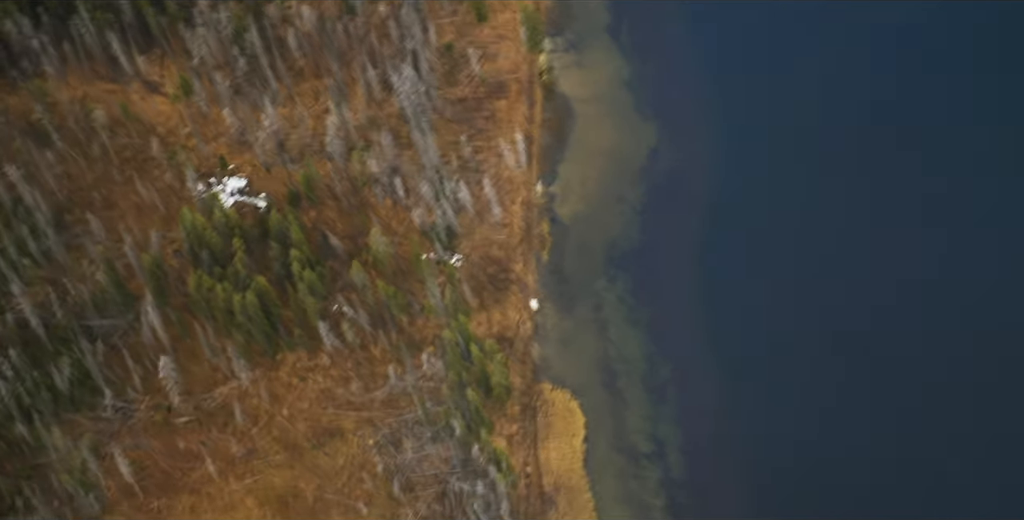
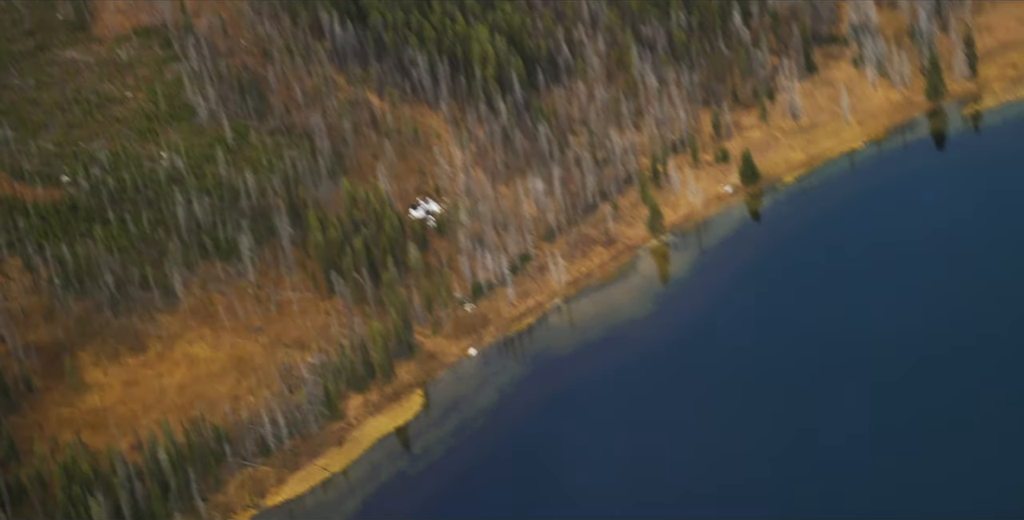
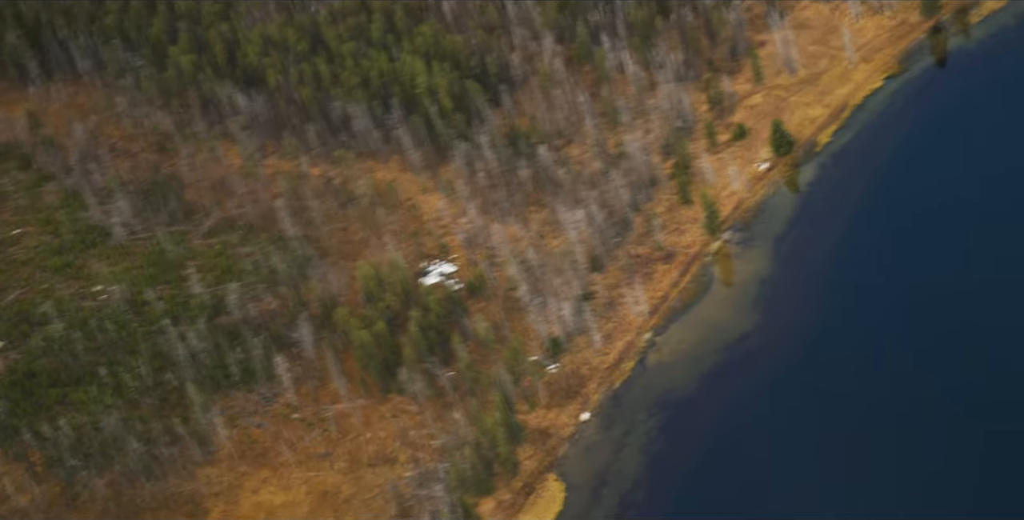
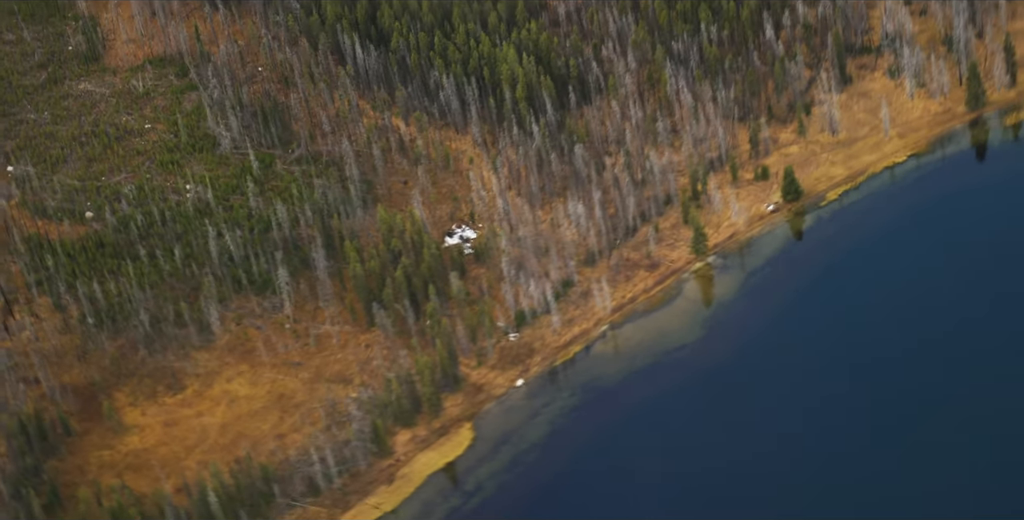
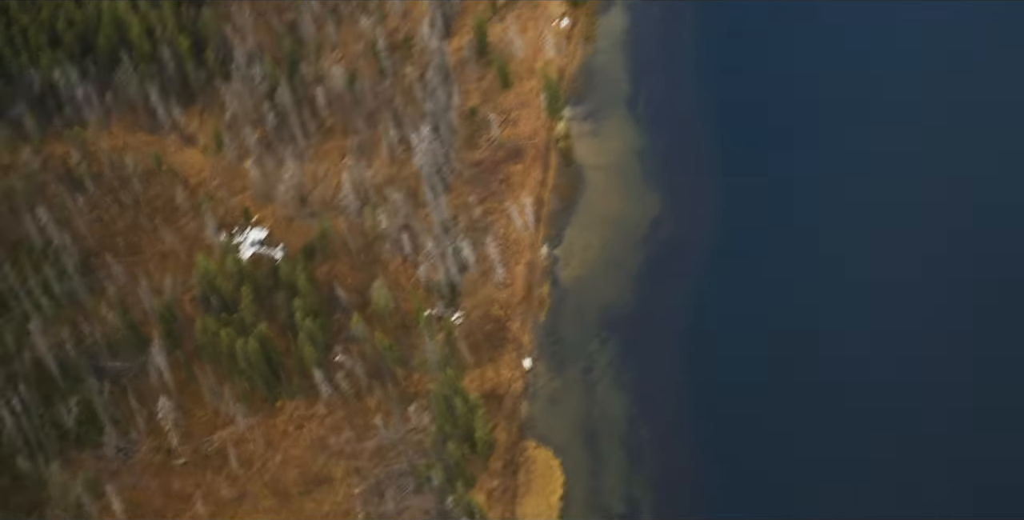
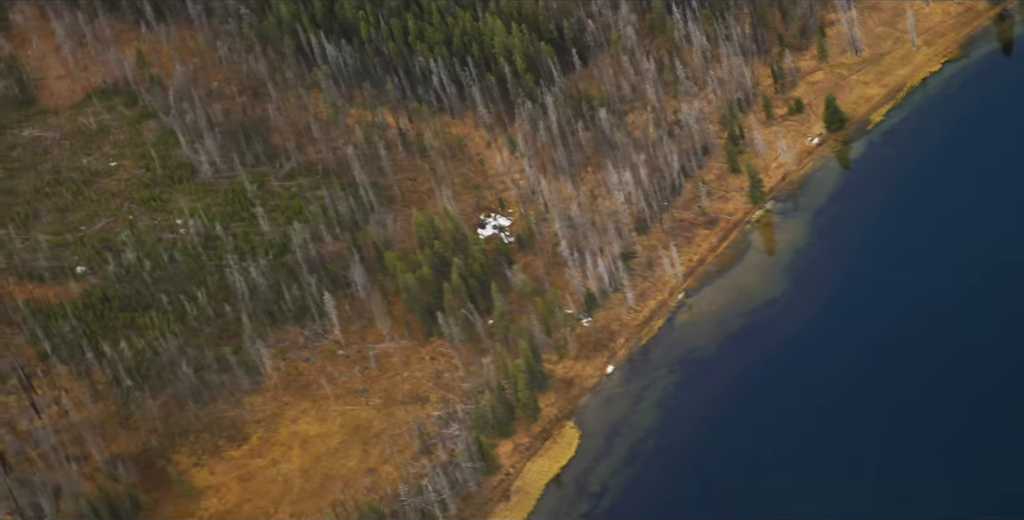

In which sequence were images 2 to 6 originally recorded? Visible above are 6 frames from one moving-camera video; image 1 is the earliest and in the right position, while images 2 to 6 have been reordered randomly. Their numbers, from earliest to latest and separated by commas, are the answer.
5, 3, 6, 4, 2
